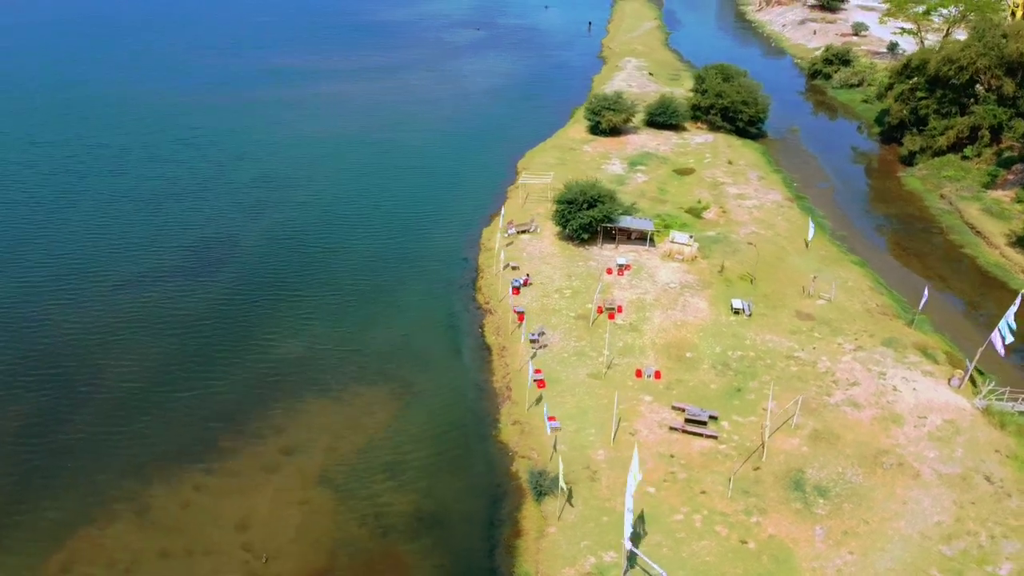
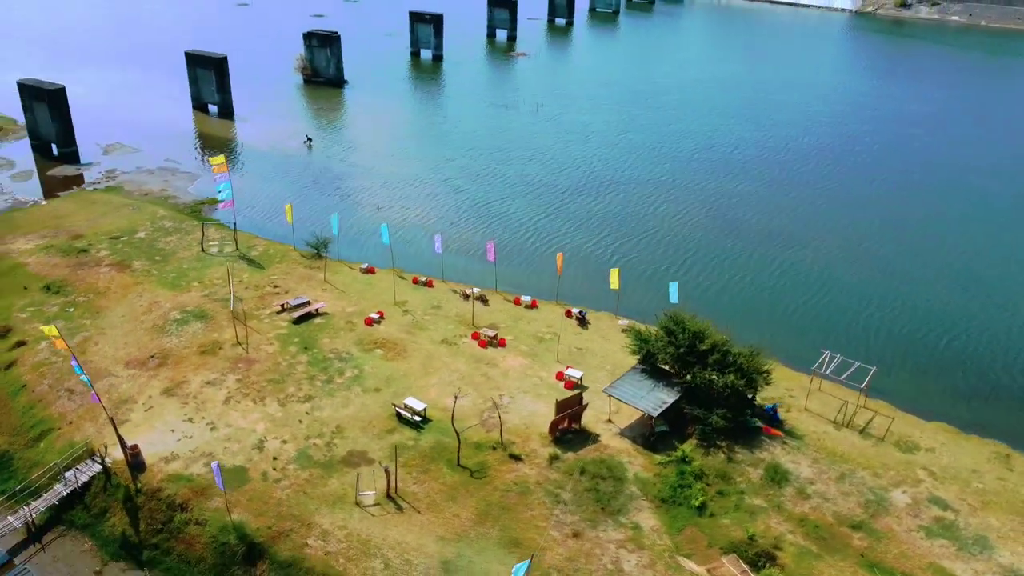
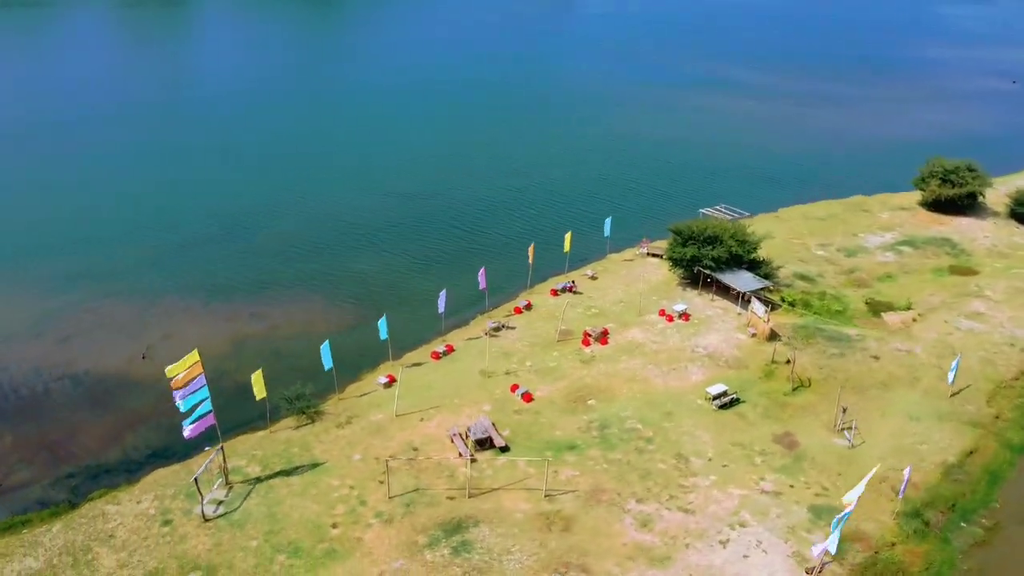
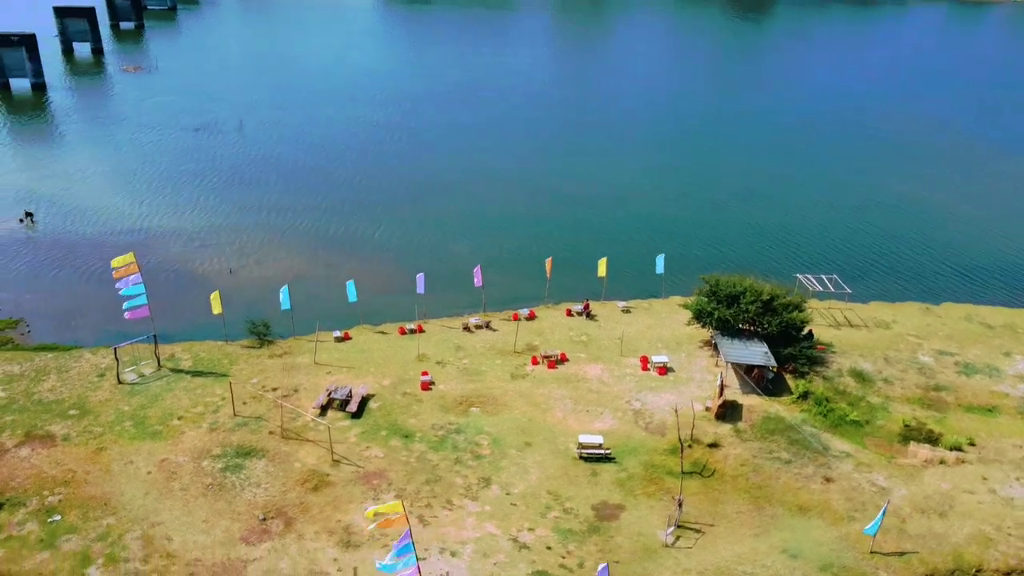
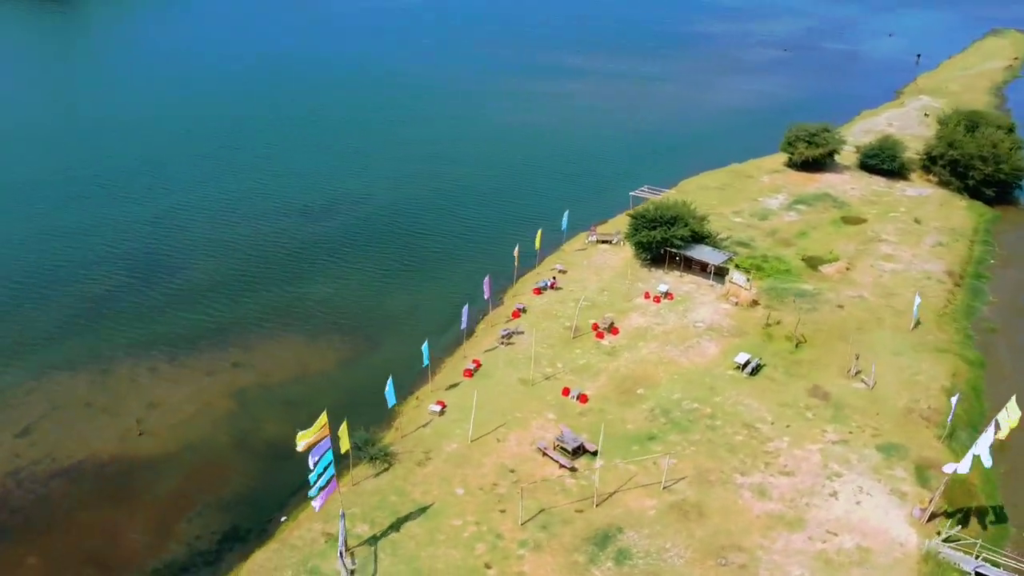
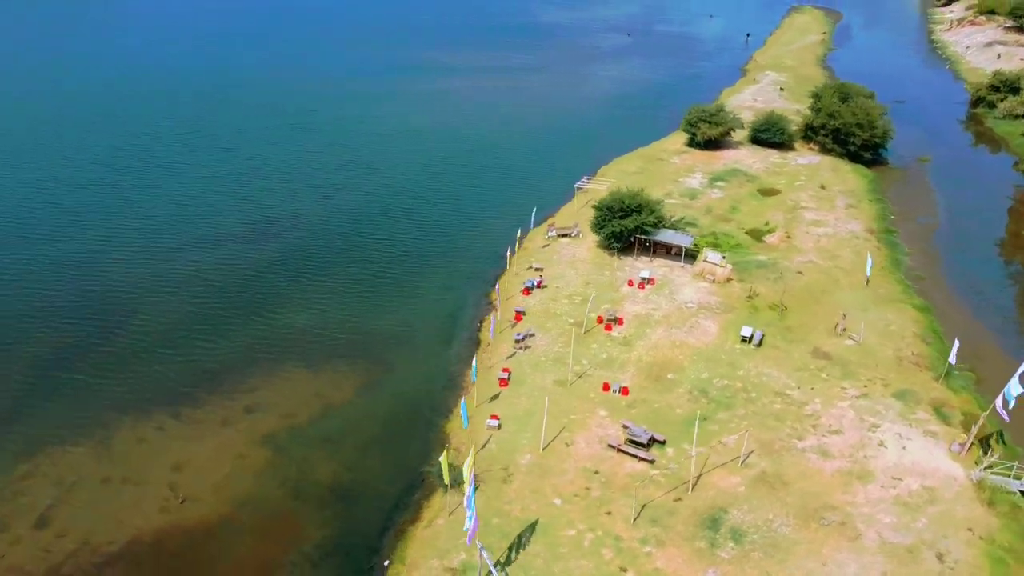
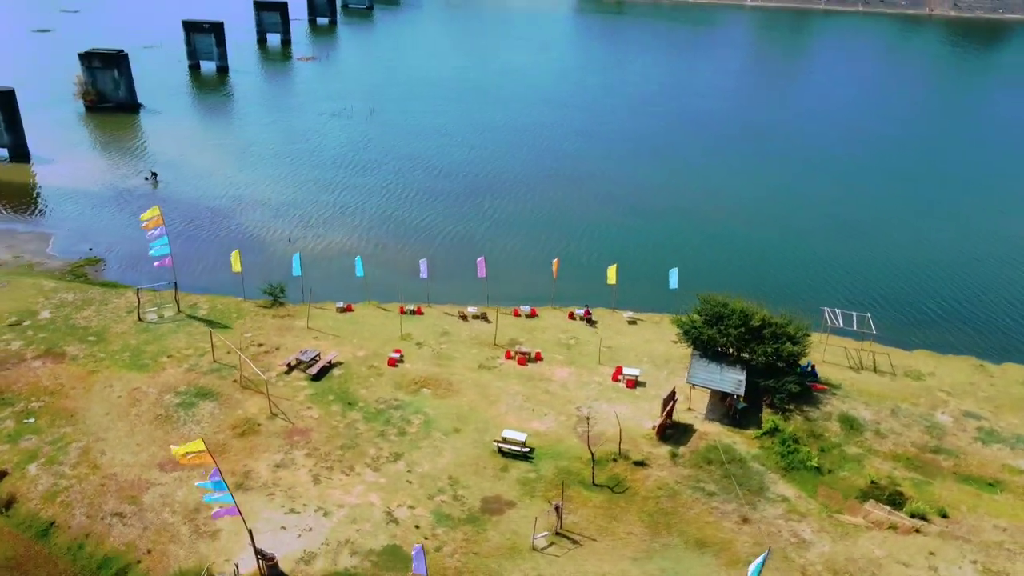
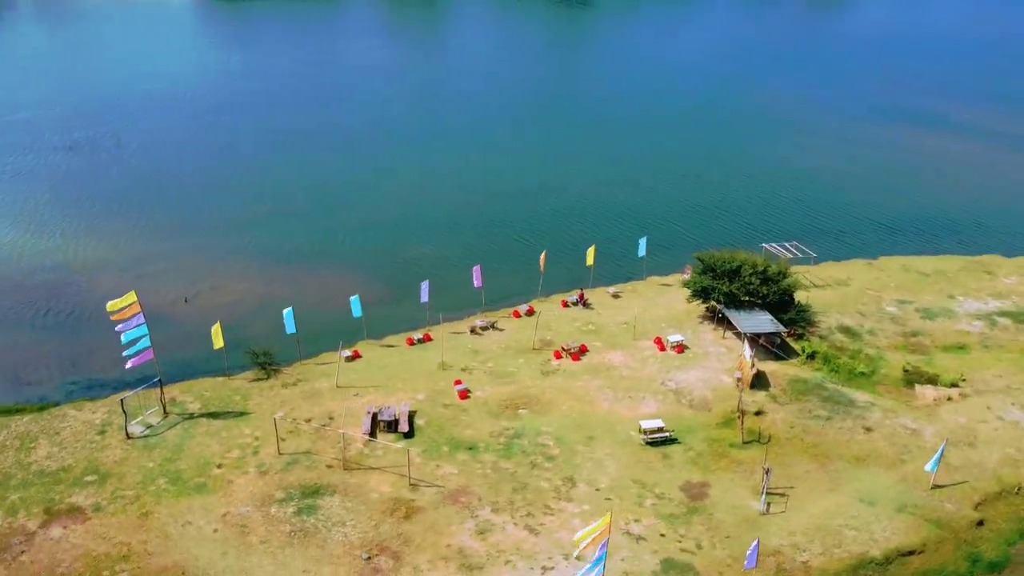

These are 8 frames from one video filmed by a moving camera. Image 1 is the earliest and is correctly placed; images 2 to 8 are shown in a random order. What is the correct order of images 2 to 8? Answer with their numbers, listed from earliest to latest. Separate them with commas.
6, 5, 3, 8, 4, 7, 2
